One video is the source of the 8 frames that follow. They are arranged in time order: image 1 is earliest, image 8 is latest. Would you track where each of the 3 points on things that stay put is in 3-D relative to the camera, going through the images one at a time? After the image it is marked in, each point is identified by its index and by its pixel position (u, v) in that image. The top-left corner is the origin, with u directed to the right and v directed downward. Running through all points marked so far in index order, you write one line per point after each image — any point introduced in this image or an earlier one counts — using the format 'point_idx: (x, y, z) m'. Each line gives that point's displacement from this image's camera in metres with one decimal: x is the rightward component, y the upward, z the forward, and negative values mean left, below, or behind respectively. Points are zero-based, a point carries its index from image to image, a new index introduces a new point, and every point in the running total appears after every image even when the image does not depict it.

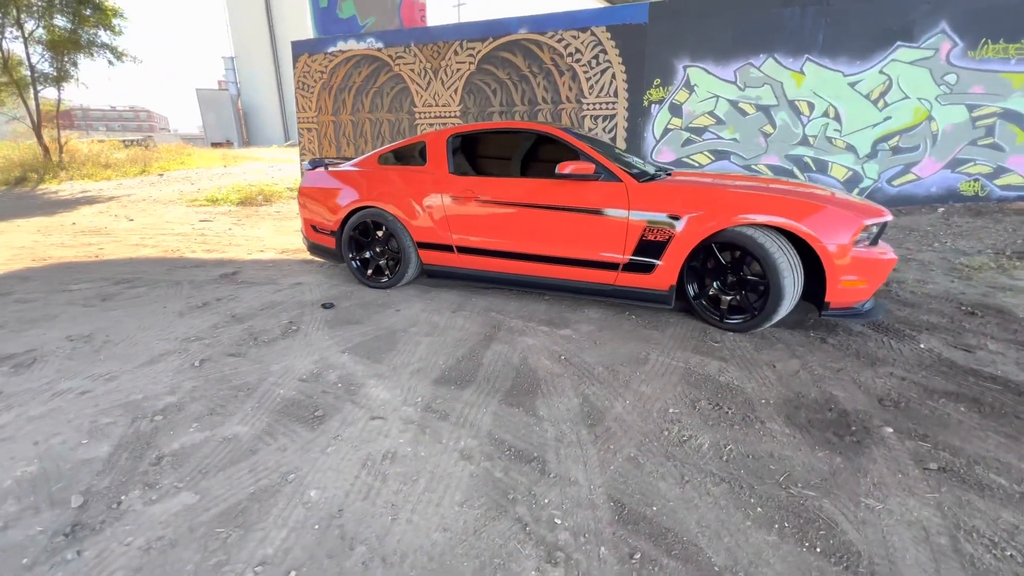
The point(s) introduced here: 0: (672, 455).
0: (+0.7, -0.8, +2.1) m
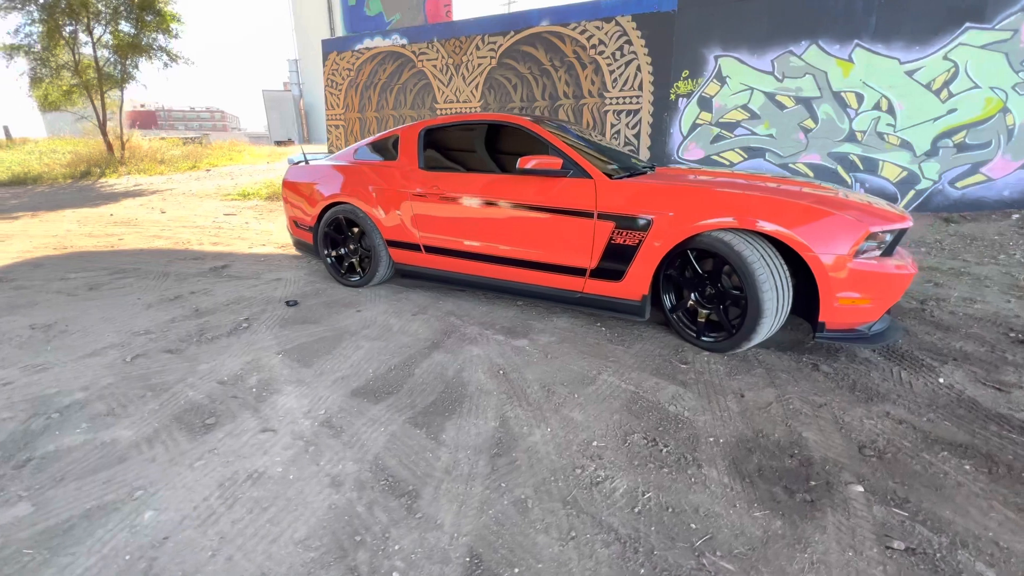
0: (+0.2, -0.8, +1.8) m
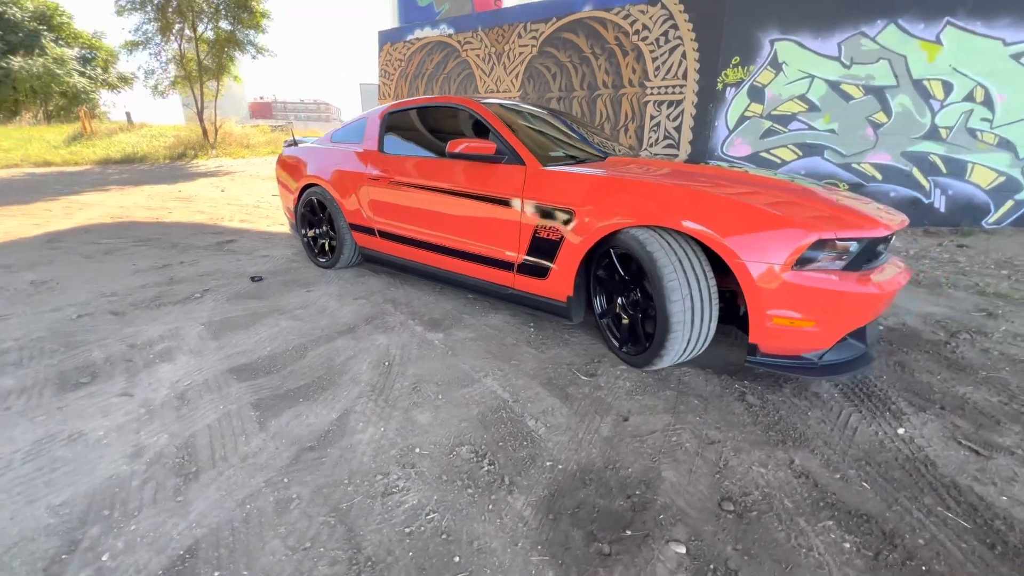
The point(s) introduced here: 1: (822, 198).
0: (-0.6, -0.8, +1.6) m
1: (+1.8, +0.5, +2.6) m
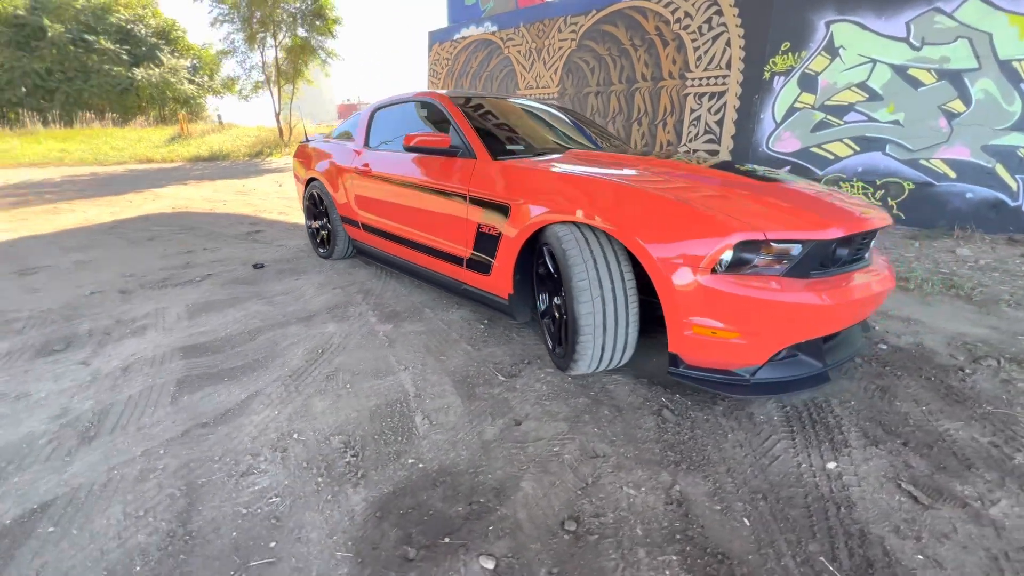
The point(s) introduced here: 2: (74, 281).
0: (-1.2, -0.7, +1.7) m
1: (+1.4, +0.5, +2.3) m
2: (-3.8, +0.1, +3.9) m
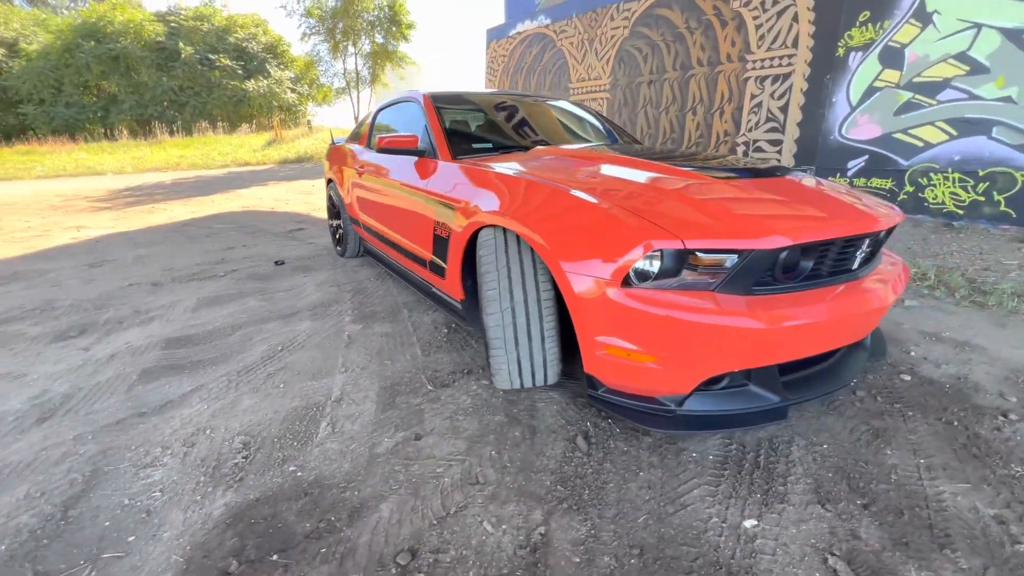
0: (-1.7, -0.7, +1.8) m
1: (+1.0, +0.4, +2.0) m
2: (-3.8, +0.1, +4.4) m
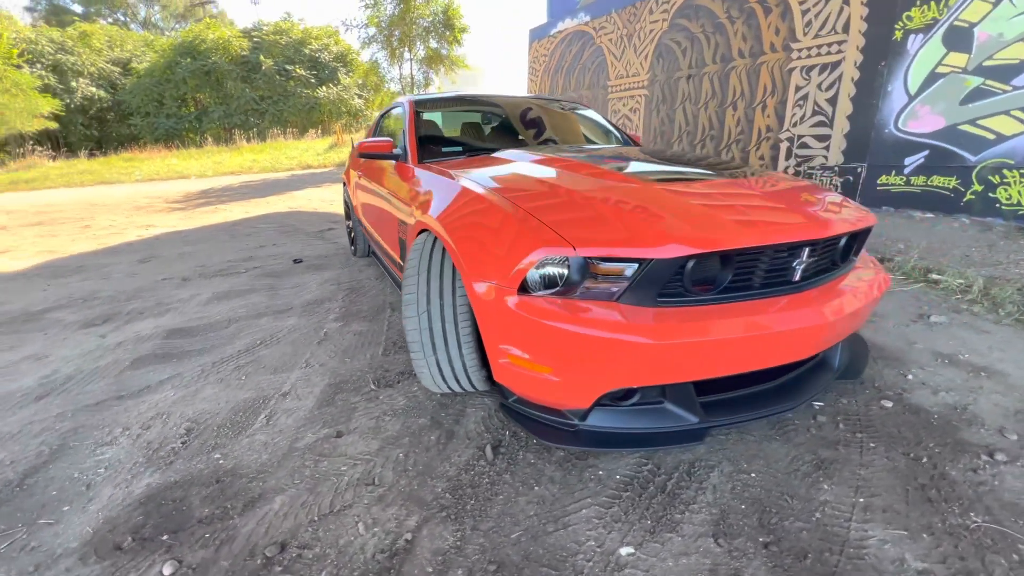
0: (-2.1, -0.7, +2.1) m
1: (+0.7, +0.4, +1.8) m
2: (-3.8, +0.2, +4.9) m
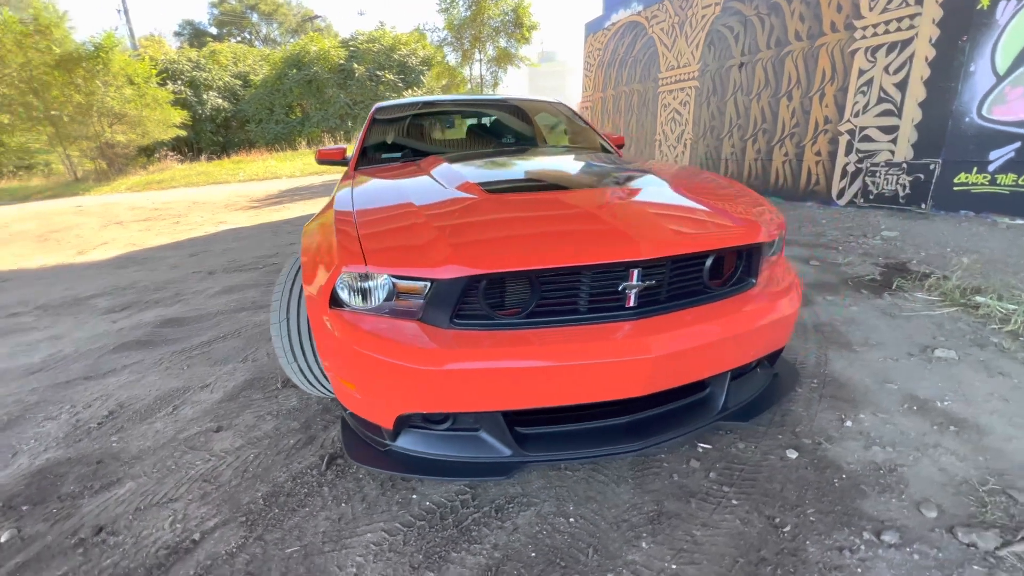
0: (-2.7, -0.7, +2.4) m
1: (0.0, +0.3, +1.7) m
2: (-3.9, +0.3, +5.5) m
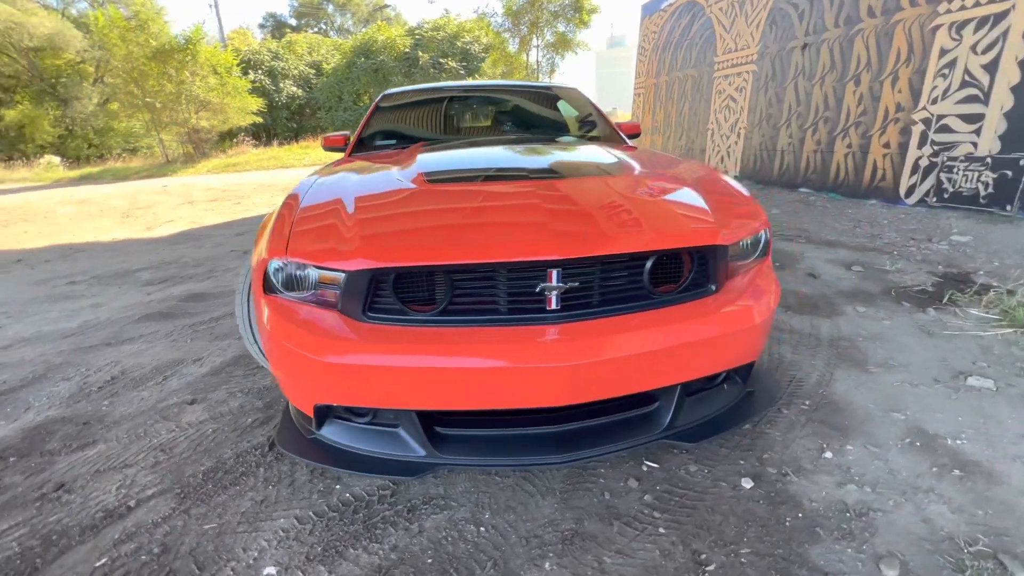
0: (-2.8, -0.5, +2.7) m
1: (-0.2, +0.3, +1.6) m
2: (-3.6, +0.6, +5.9) m
